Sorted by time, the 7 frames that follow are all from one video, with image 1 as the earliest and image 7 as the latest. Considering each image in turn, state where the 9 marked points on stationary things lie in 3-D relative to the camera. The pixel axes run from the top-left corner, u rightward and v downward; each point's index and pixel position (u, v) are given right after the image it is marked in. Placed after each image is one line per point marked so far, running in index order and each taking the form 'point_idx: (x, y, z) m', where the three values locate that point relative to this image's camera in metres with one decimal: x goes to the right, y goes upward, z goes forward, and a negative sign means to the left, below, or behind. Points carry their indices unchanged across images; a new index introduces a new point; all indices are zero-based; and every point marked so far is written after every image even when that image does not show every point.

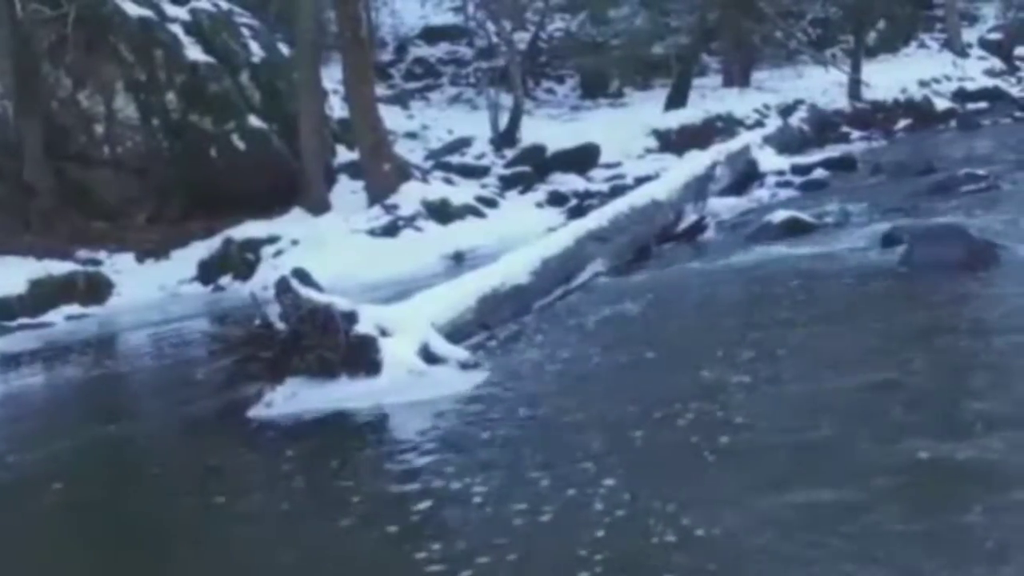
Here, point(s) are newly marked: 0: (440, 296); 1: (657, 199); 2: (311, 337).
0: (-0.4, -0.1, +13.3) m
1: (+1.2, +0.8, +19.1) m
2: (-1.1, -0.3, +11.9) m
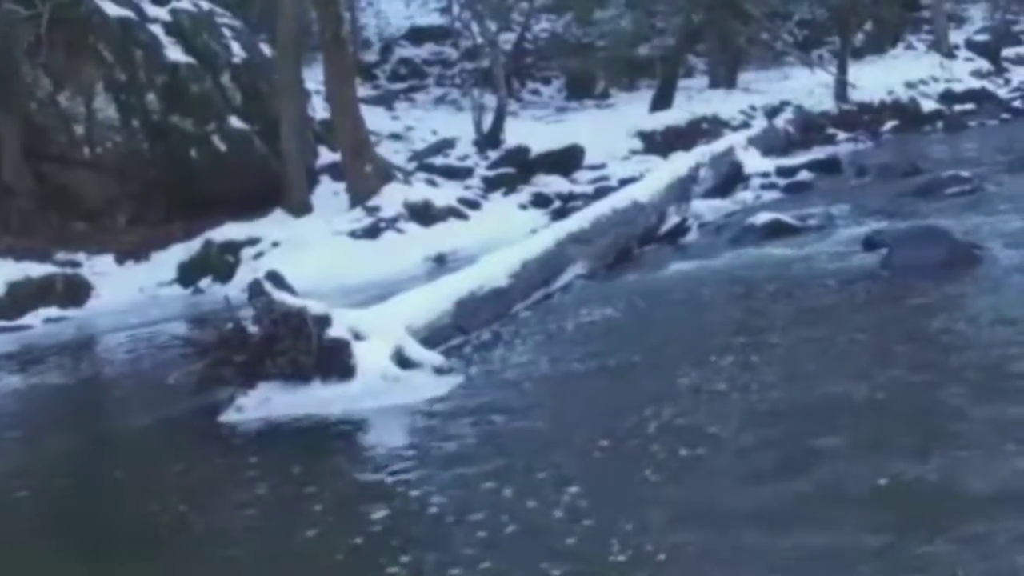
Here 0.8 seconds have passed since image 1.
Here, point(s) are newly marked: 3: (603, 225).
0: (-0.6, -0.1, +13.2) m
1: (+1.1, +0.7, +18.9) m
2: (-1.2, -0.3, +11.8) m
3: (+0.7, +0.5, +17.7) m
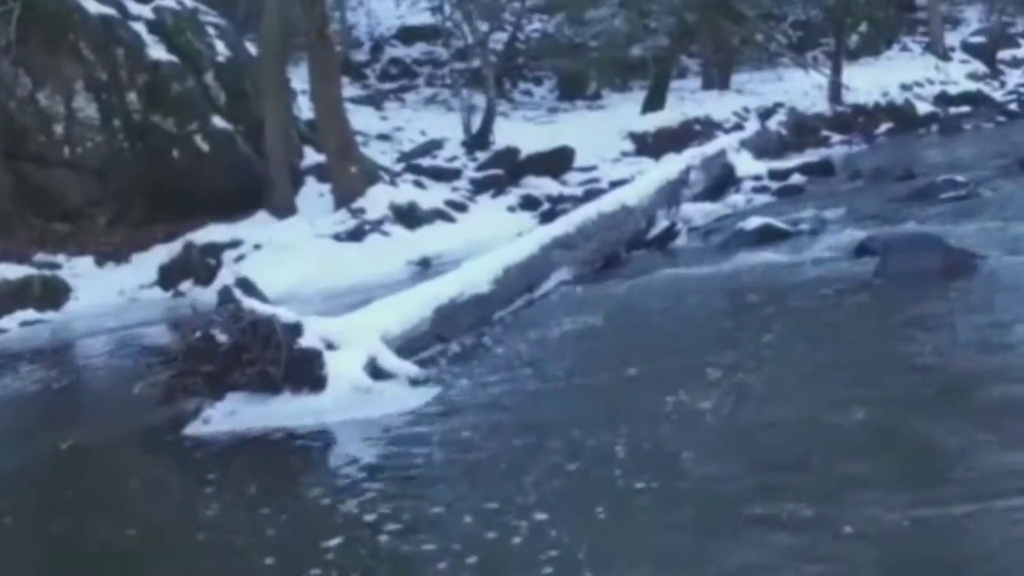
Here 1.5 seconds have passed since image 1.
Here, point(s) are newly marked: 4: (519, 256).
0: (-0.7, -0.1, +12.7) m
1: (+0.9, +0.7, +18.5) m
2: (-1.3, -0.3, +11.3) m
3: (+0.6, +0.4, +17.3) m
4: (0.0, +0.2, +15.2) m
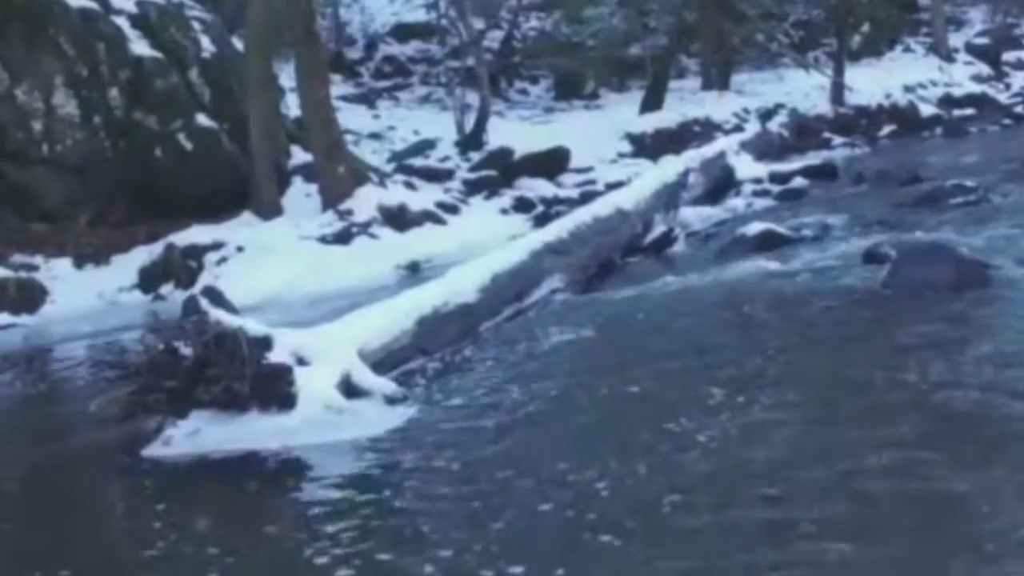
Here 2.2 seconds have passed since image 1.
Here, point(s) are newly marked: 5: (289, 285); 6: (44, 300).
0: (-0.7, -0.2, +12.0) m
1: (+0.9, +0.6, +17.7) m
2: (-1.4, -0.4, +10.6) m
3: (+0.5, +0.4, +16.5) m
4: (0.0, +0.2, +14.4) m
5: (-1.9, 0.0, +19.5) m
6: (-4.1, -0.1, +19.8) m
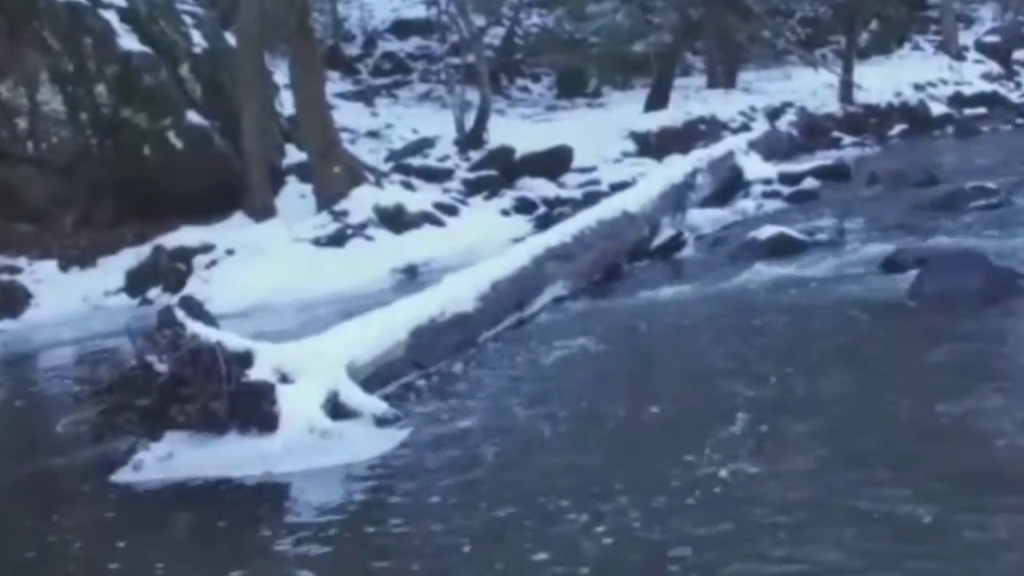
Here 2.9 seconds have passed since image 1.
0: (-0.7, -0.2, +11.1) m
1: (+0.9, +0.6, +16.9) m
2: (-1.4, -0.4, +9.8) m
3: (+0.5, +0.3, +15.7) m
4: (0.0, +0.1, +13.6) m
5: (-1.9, 0.0, +18.7) m
6: (-4.1, -0.1, +19.0) m
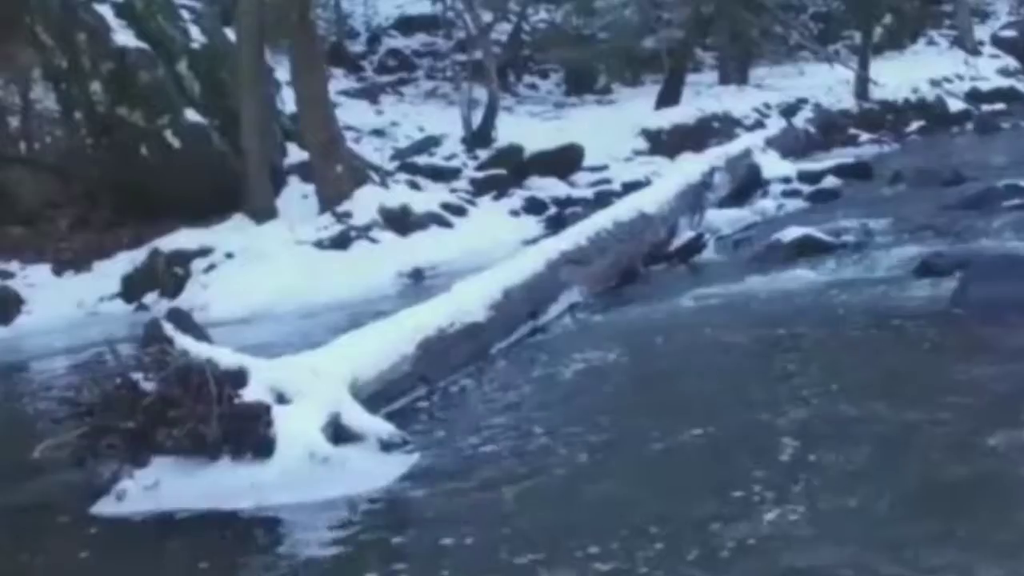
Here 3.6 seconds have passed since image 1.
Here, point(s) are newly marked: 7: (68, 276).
0: (-0.7, -0.3, +10.3) m
1: (+1.0, +0.5, +16.1) m
2: (-1.3, -0.5, +8.9) m
3: (+0.6, +0.3, +14.9) m
4: (+0.1, +0.1, +12.8) m
5: (-1.8, -0.1, +17.9) m
6: (-4.0, -0.2, +18.2) m
7: (-3.8, +0.1, +19.2) m
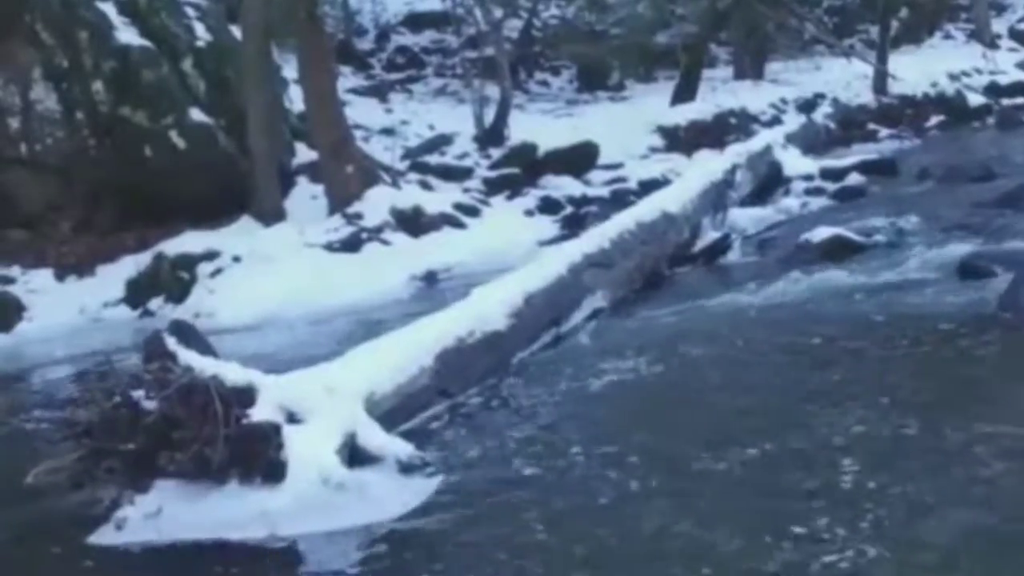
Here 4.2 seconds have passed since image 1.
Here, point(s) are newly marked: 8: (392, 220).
0: (-0.6, -0.3, +9.7) m
1: (+1.1, +0.5, +15.5) m
2: (-1.2, -0.5, +8.3) m
3: (+0.7, +0.3, +14.3) m
4: (+0.2, 0.0, +12.1) m
5: (-1.7, -0.1, +17.2) m
6: (-3.9, -0.2, +17.6) m
7: (-3.7, 0.0, +18.5) m
8: (-1.1, +0.6, +19.6) m
